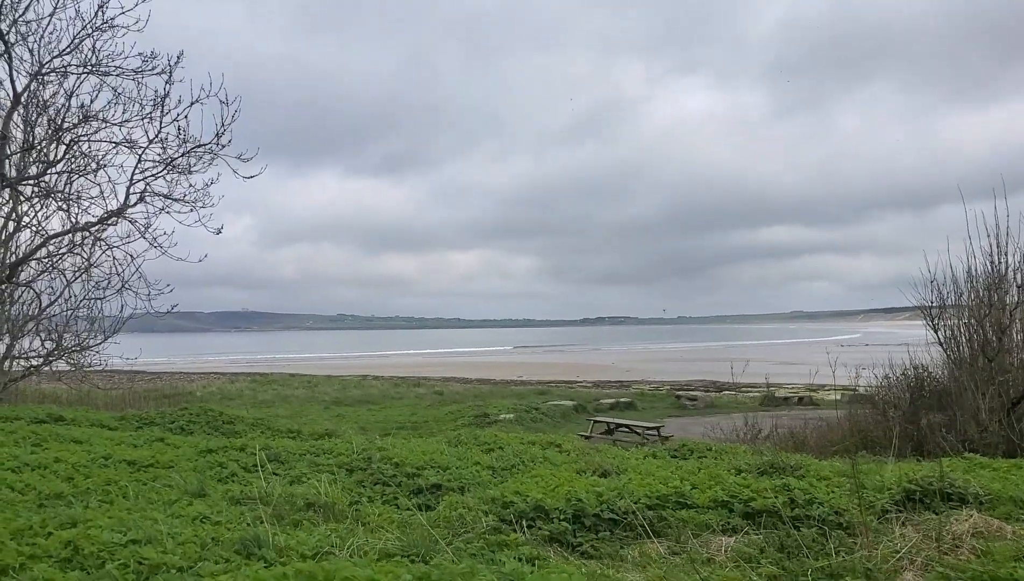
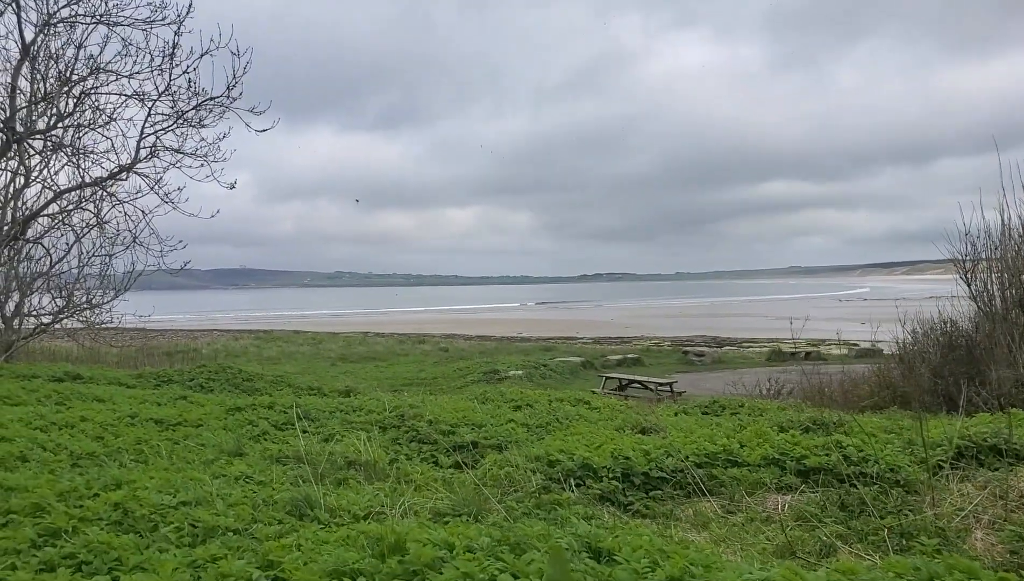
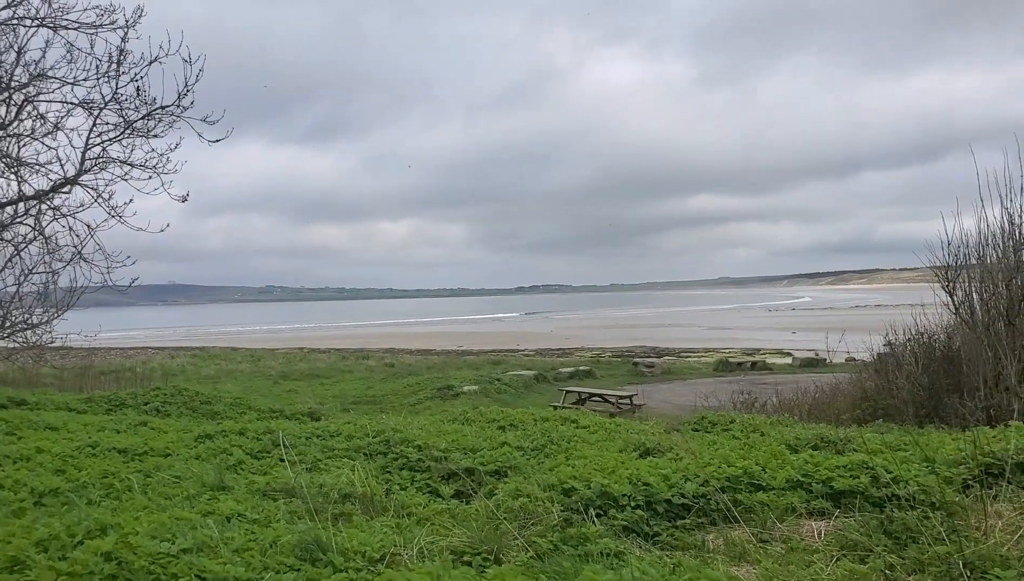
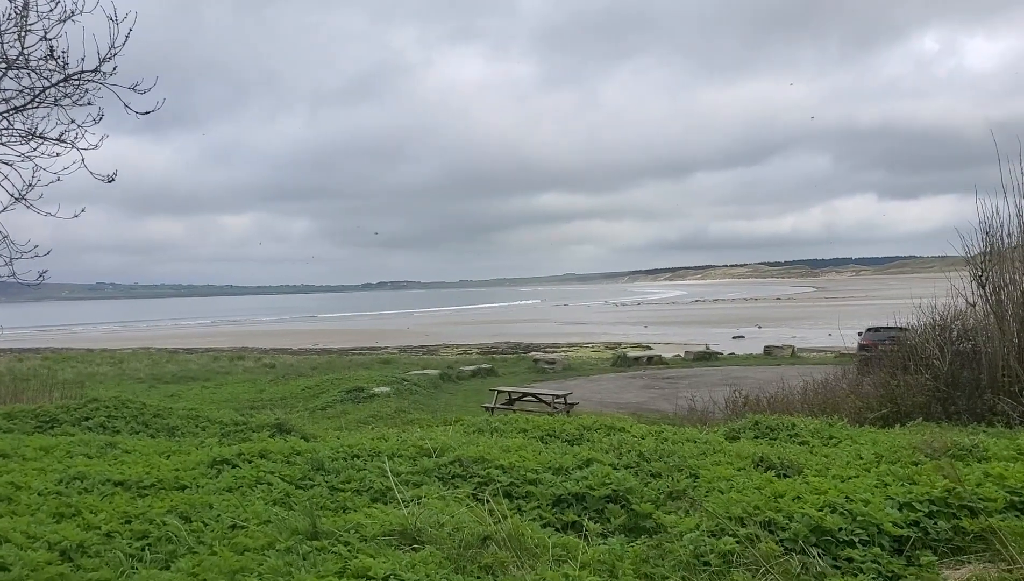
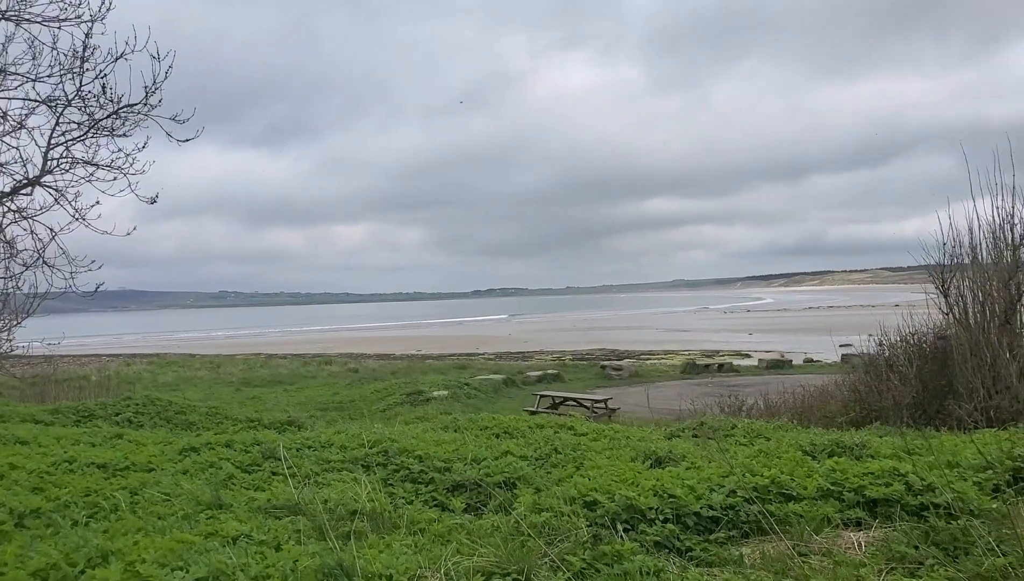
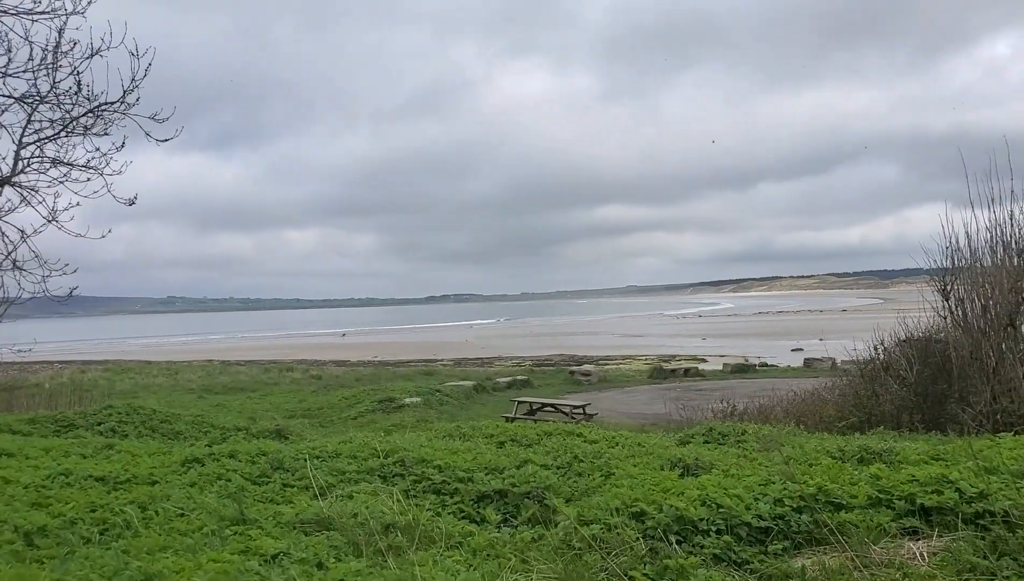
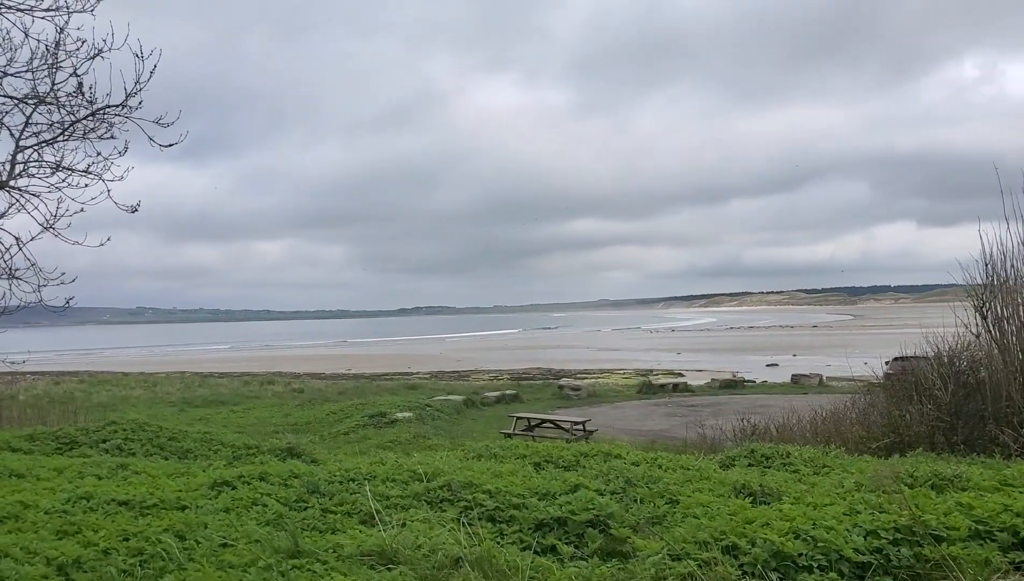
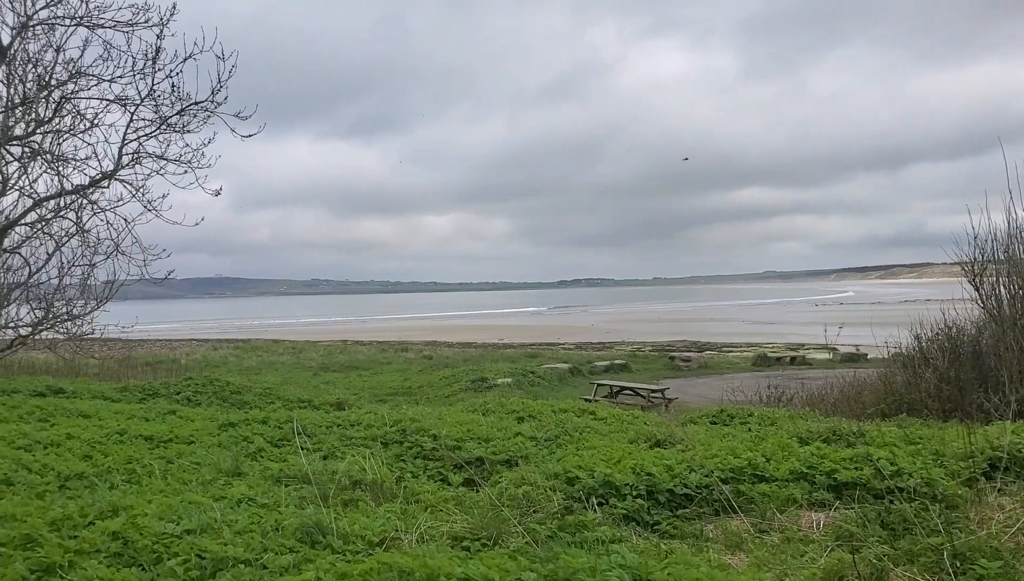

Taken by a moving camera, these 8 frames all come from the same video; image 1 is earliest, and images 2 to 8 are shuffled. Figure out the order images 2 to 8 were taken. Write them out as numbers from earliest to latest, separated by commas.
2, 8, 3, 5, 6, 7, 4
